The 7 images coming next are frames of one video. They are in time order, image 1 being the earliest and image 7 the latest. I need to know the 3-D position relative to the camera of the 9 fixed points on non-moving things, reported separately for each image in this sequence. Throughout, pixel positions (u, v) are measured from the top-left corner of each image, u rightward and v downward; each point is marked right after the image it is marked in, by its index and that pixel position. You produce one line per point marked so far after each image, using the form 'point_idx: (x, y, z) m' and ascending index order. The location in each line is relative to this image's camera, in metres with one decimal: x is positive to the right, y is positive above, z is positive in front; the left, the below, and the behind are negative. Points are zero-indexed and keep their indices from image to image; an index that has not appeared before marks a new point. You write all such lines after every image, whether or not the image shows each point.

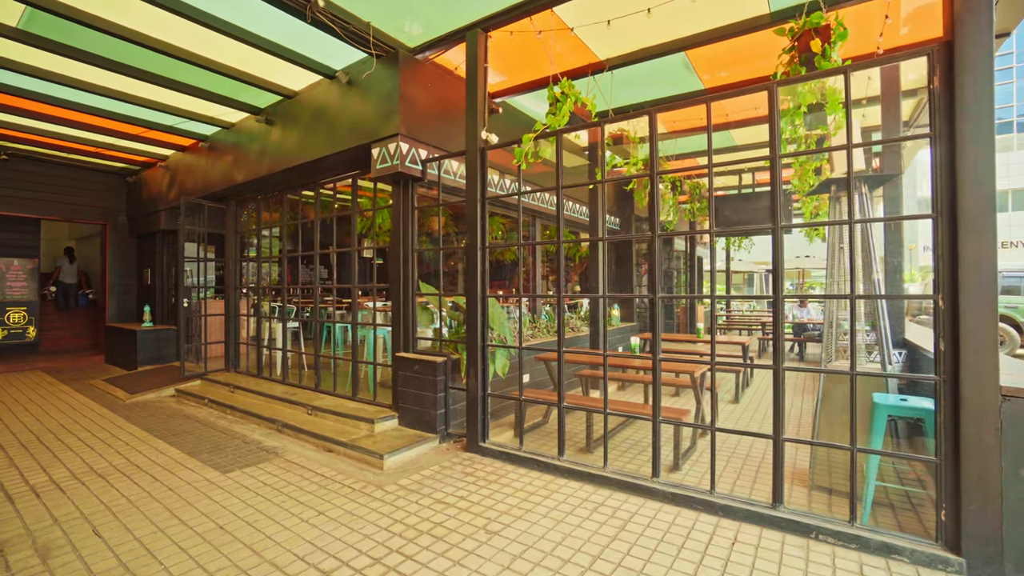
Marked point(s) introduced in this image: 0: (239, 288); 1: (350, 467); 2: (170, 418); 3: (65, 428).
0: (-3.8, 0.0, +6.3) m
1: (-1.2, -1.3, +3.3) m
2: (-3.5, -1.3, +4.6) m
3: (-4.2, -1.3, +4.2) m
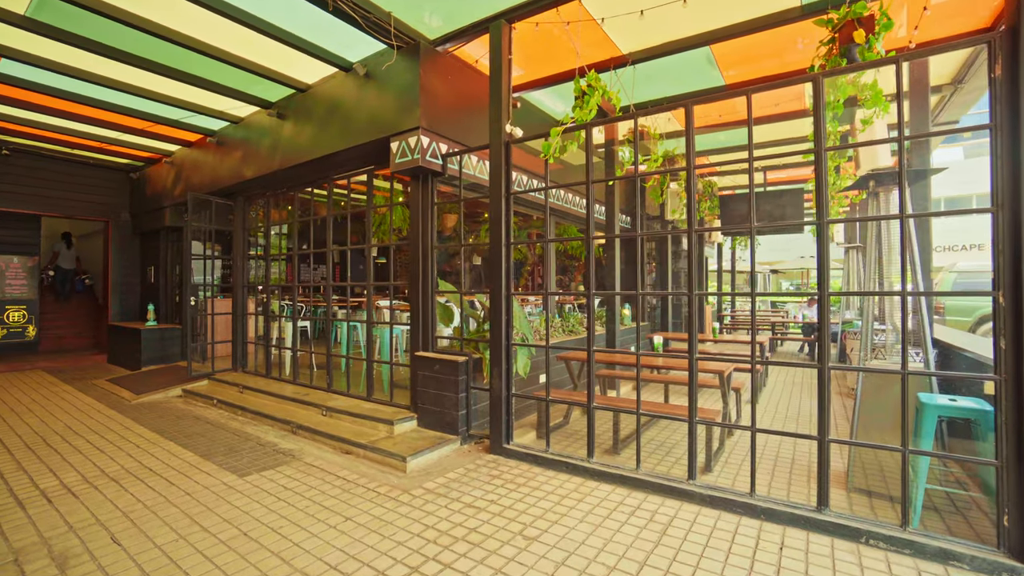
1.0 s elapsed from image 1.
0: (-3.6, 0.0, +6.2) m
1: (-1.0, -1.3, +3.2) m
2: (-3.3, -1.3, +4.4) m
3: (-4.0, -1.3, +4.1) m
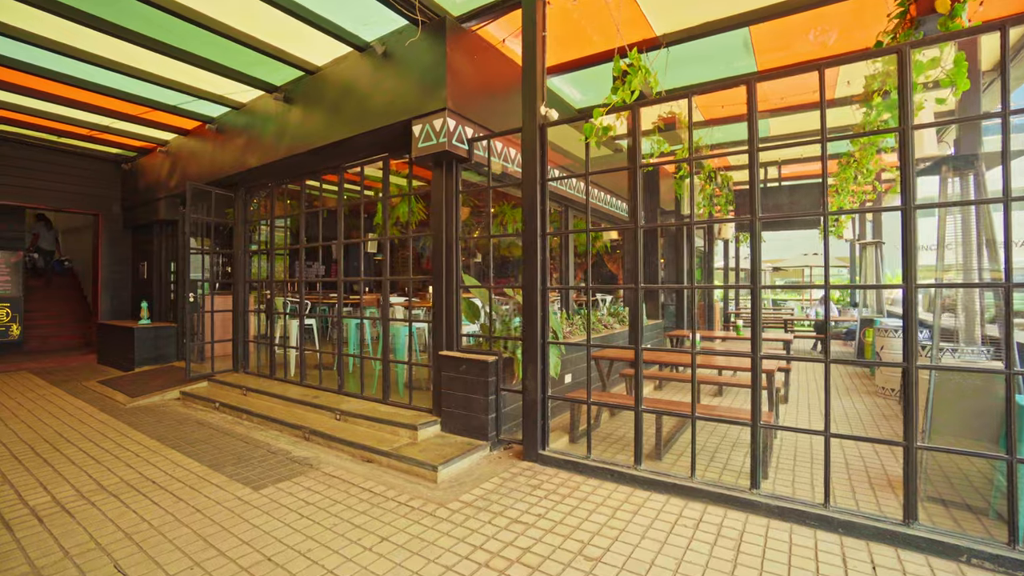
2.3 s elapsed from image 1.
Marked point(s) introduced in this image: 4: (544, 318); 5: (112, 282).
0: (-3.4, +0.1, +5.9) m
1: (-0.8, -1.3, +3.0) m
2: (-3.0, -1.3, +4.1) m
3: (-3.8, -1.3, +3.8) m
4: (+0.3, -0.2, +3.3) m
5: (-6.7, +0.1, +7.5) m
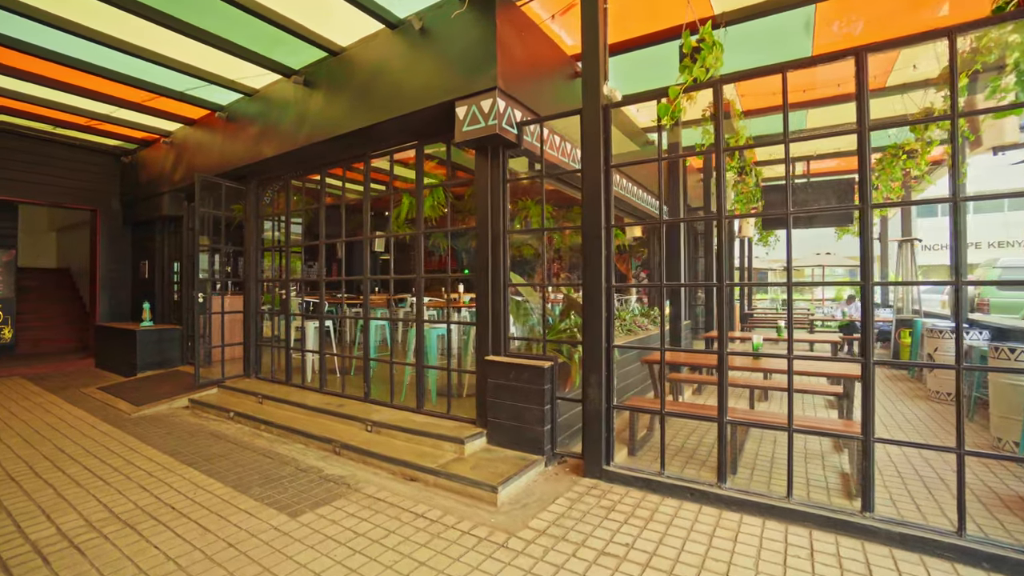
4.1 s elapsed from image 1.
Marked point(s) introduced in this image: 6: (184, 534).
0: (-3.1, +0.1, +5.5) m
1: (-0.4, -1.3, +2.6) m
2: (-2.7, -1.3, +3.8) m
3: (-3.4, -1.3, +3.4) m
4: (+0.6, -0.2, +3.0) m
5: (-6.4, +0.1, +7.1) m
6: (-1.7, -1.2, +2.3) m
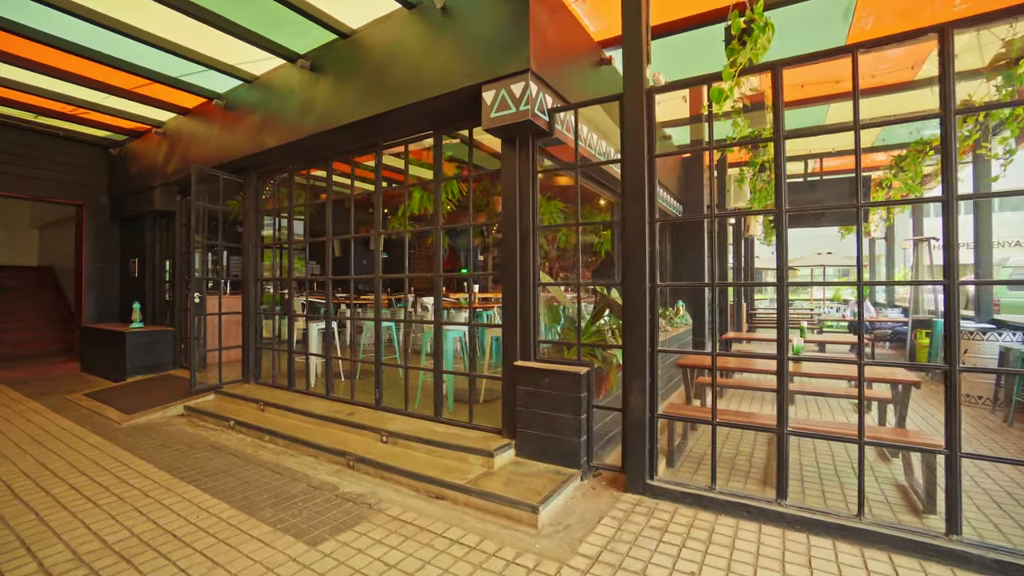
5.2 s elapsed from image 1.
0: (-2.9, +0.1, +5.2) m
1: (-0.1, -1.3, +2.4) m
2: (-2.5, -1.3, +3.5) m
3: (-3.2, -1.3, +3.1) m
4: (+0.9, -0.2, +2.8) m
5: (-6.3, +0.1, +6.8) m
6: (-1.4, -1.2, +2.0) m
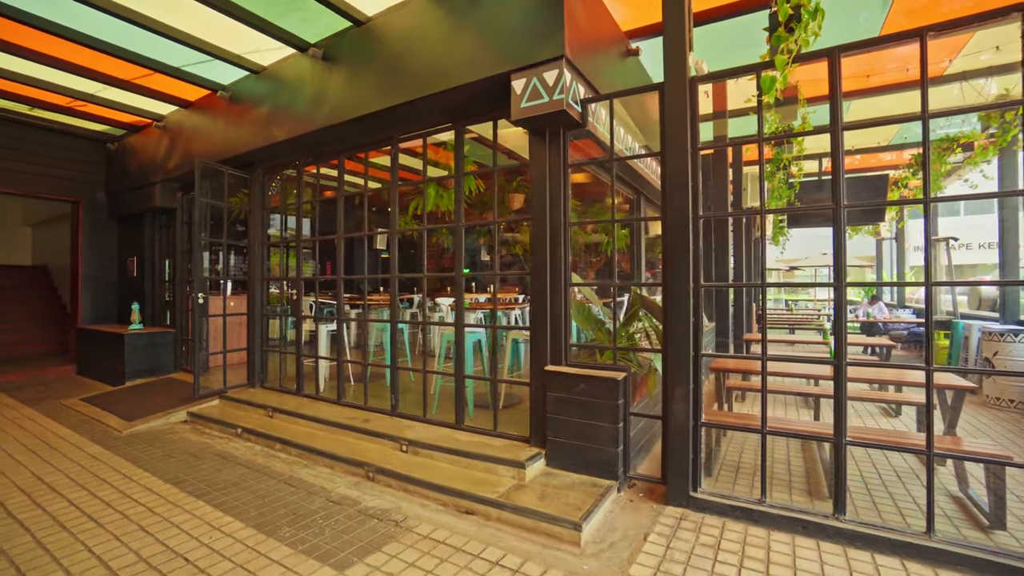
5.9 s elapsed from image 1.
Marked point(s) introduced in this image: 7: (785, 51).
0: (-2.7, +0.1, +5.0) m
1: (+0.1, -1.3, +2.2) m
2: (-2.3, -1.3, +3.3) m
3: (-3.0, -1.3, +2.9) m
4: (+1.1, -0.2, +2.6) m
5: (-6.1, +0.1, +6.5) m
6: (-1.2, -1.2, +1.8) m
7: (+1.5, +1.3, +2.5) m
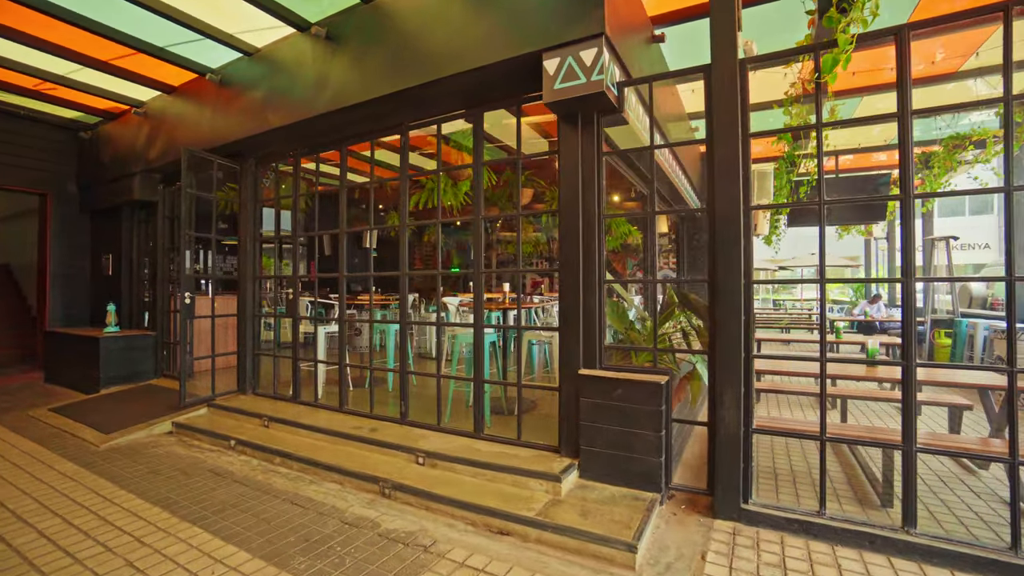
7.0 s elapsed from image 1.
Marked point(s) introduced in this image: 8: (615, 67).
0: (-2.6, +0.1, +4.6) m
1: (+0.3, -1.2, +2.0) m
2: (-2.1, -1.2, +2.9) m
3: (-2.8, -1.2, +2.5) m
4: (+1.2, -0.2, +2.4) m
5: (-6.1, +0.1, +6.0) m
6: (-1.0, -1.2, +1.5) m
7: (+1.7, +1.4, +2.4) m
8: (+0.6, +1.3, +2.7) m
